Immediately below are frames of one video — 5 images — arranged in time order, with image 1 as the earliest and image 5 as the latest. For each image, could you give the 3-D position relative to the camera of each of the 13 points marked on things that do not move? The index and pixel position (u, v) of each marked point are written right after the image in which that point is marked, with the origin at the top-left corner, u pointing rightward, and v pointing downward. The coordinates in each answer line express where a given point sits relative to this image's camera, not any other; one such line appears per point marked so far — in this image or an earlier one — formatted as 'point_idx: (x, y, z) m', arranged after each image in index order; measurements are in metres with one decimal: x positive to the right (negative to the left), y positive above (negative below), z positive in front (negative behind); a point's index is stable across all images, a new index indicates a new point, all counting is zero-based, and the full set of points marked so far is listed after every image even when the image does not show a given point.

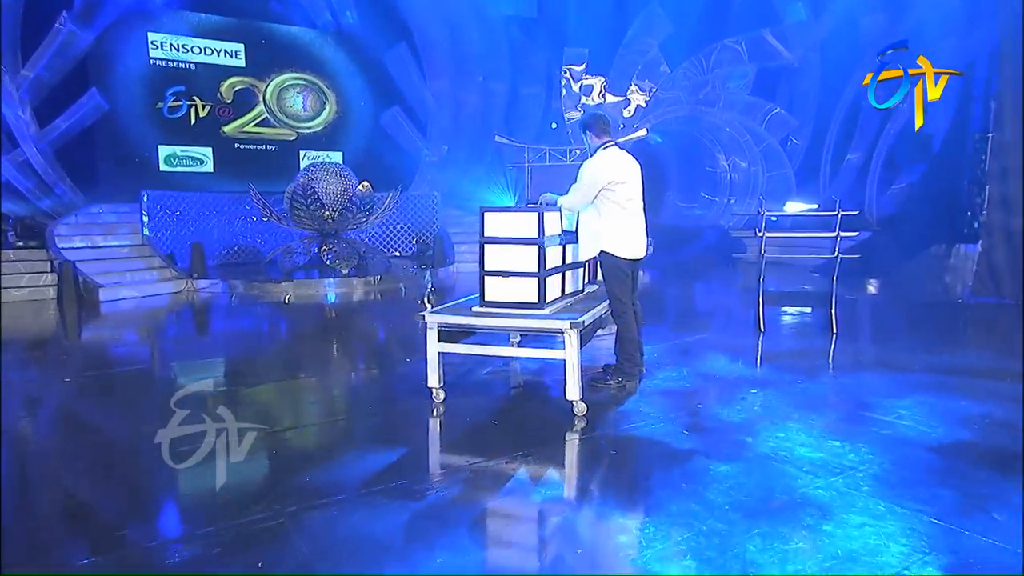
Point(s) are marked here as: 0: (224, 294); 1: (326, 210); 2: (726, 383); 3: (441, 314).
0: (-2.2, -0.1, +6.4) m
1: (-1.4, +0.6, +6.4) m
2: (+1.1, -0.5, +4.3) m
3: (-0.3, -0.1, +3.8) m
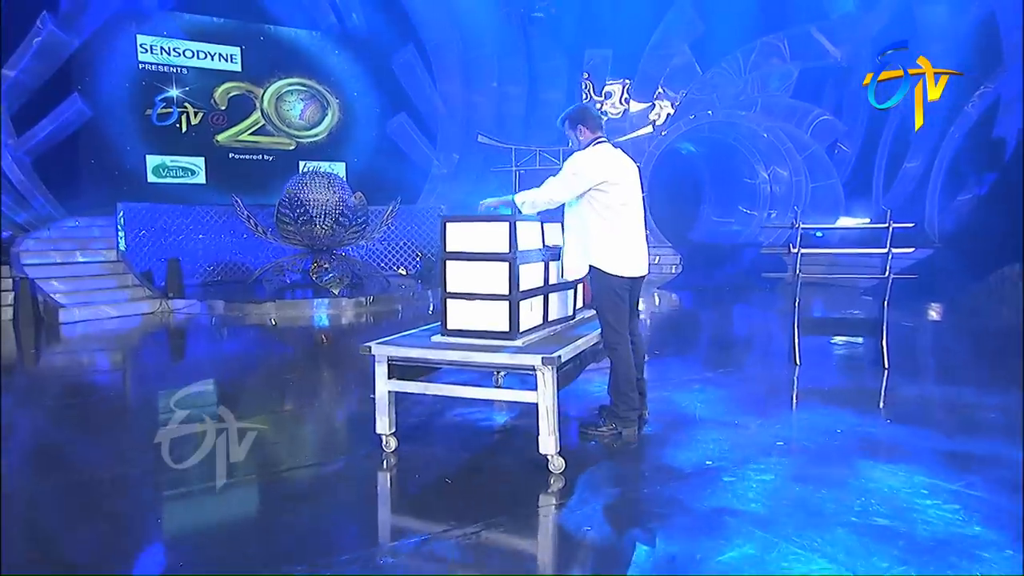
0: (-2.1, -0.2, +5.9) m
1: (-1.3, +0.4, +5.8) m
2: (+1.0, -0.6, +3.6) m
3: (-0.4, -0.2, +3.2) m
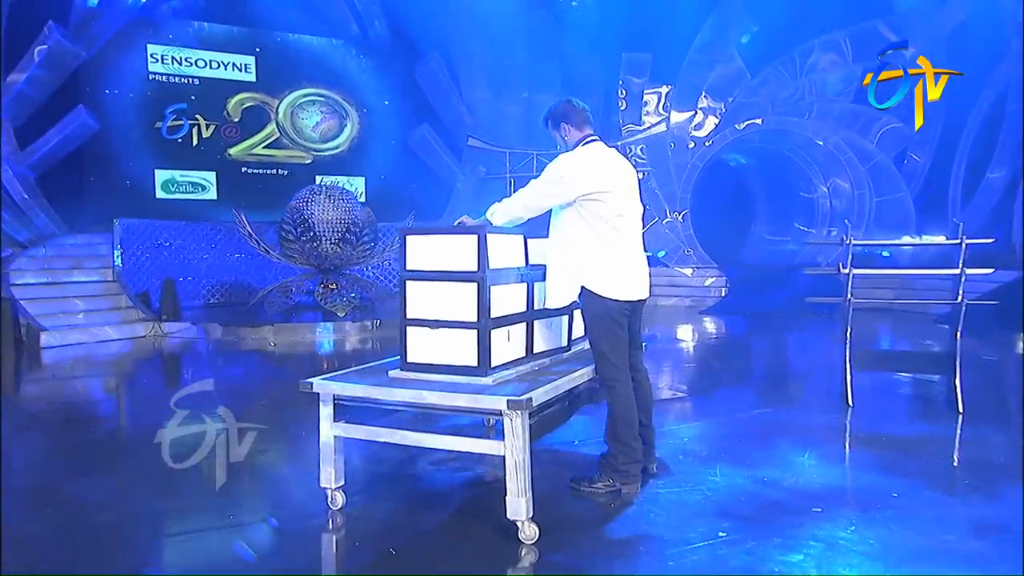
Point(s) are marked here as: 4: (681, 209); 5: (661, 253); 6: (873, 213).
0: (-2.0, -0.3, +5.5) m
1: (-1.2, +0.3, +5.4) m
2: (+0.9, -0.7, +3.0) m
3: (-0.5, -0.3, +2.6) m
4: (+1.4, +0.7, +7.4) m
5: (+1.3, +0.3, +7.6) m
6: (+3.0, +0.6, +7.1) m
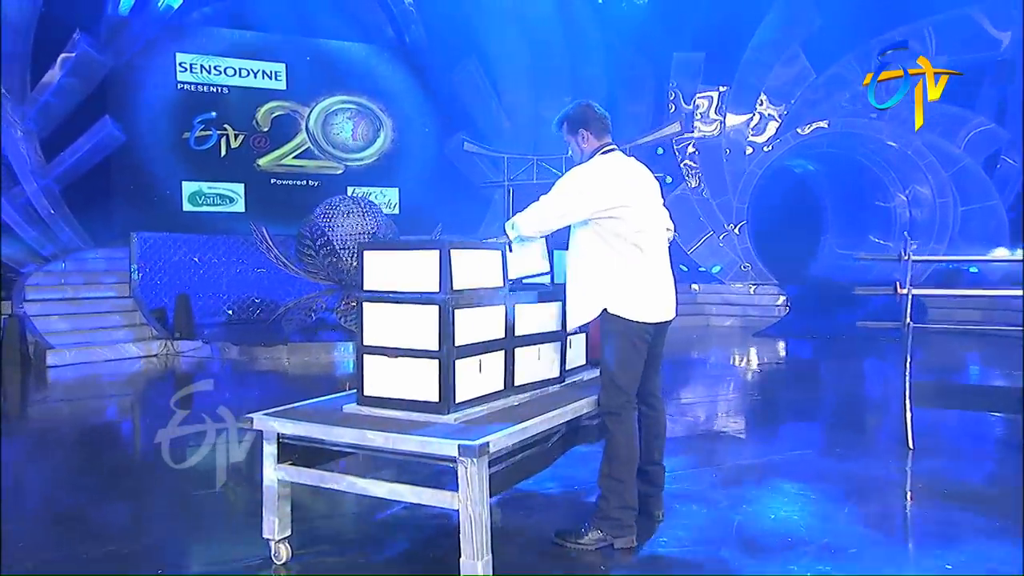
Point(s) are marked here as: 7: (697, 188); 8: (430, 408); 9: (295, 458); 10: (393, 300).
0: (-1.8, -0.4, +5.2) m
1: (-1.0, +0.2, +5.1) m
2: (+0.8, -0.7, +2.4) m
3: (-0.6, -0.3, +2.3) m
4: (+1.8, +0.5, +6.9) m
5: (+1.6, +0.2, +7.0) m
6: (+3.3, +0.5, +6.4) m
7: (+1.5, +0.8, +7.1) m
8: (-0.2, -0.3, +2.2) m
9: (-0.6, -0.4, +2.3) m
10: (-0.3, 0.0, +2.2) m
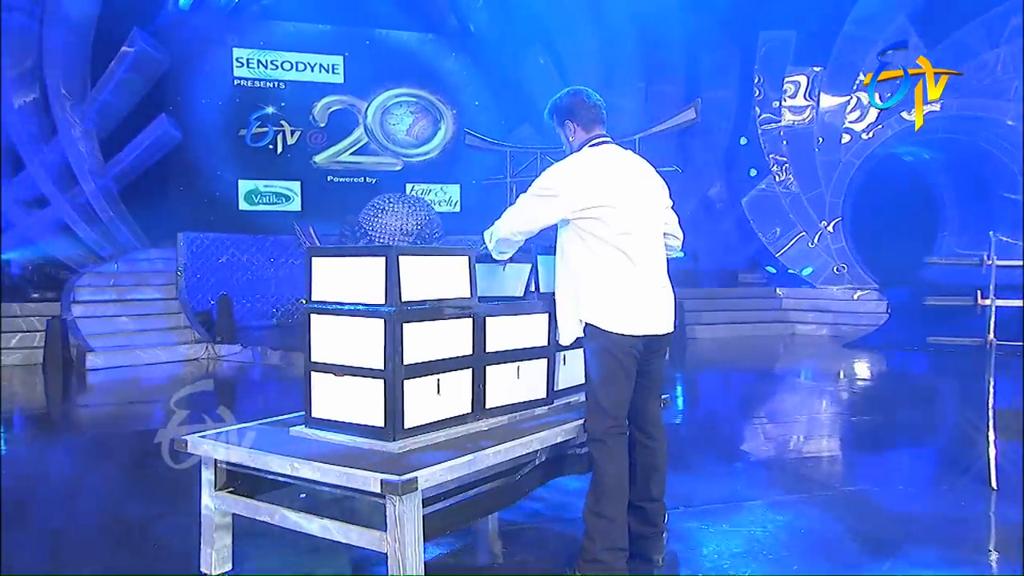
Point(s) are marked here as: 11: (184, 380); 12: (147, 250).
0: (-1.4, -0.4, +5.0) m
1: (-0.7, +0.2, +4.8) m
2: (+0.8, -0.8, +1.9) m
3: (-0.7, -0.4, +1.9) m
4: (+2.3, +0.5, +6.2) m
5: (+2.2, +0.1, +6.3) m
6: (+3.8, +0.4, +5.5) m
7: (+2.0, +0.8, +6.4) m
8: (-0.3, -0.3, +1.8) m
9: (-0.6, -0.5, +2.0) m
10: (-0.4, 0.0, +1.9) m
11: (-1.8, -0.5, +4.8) m
12: (-2.5, +0.3, +6.1) m
